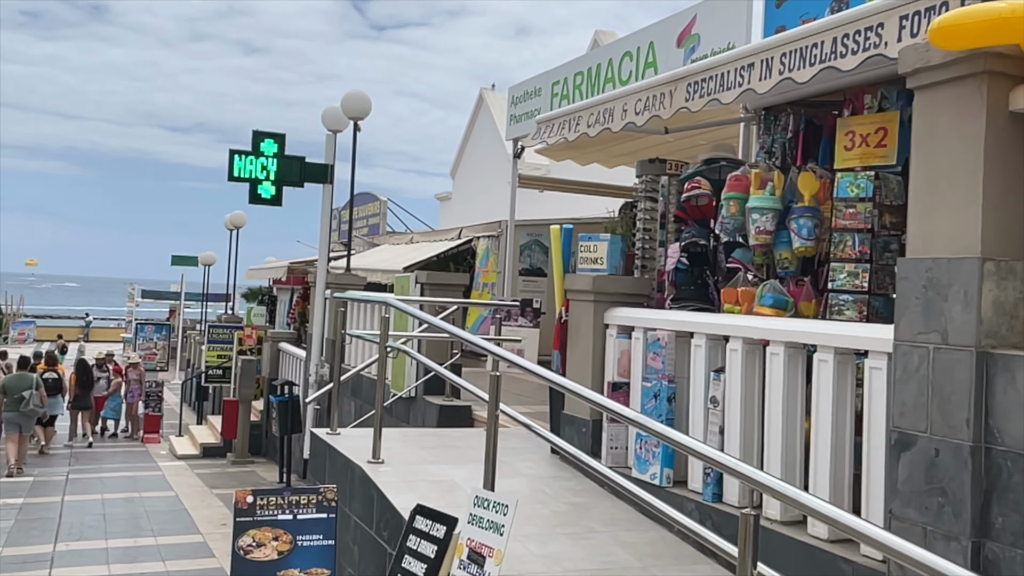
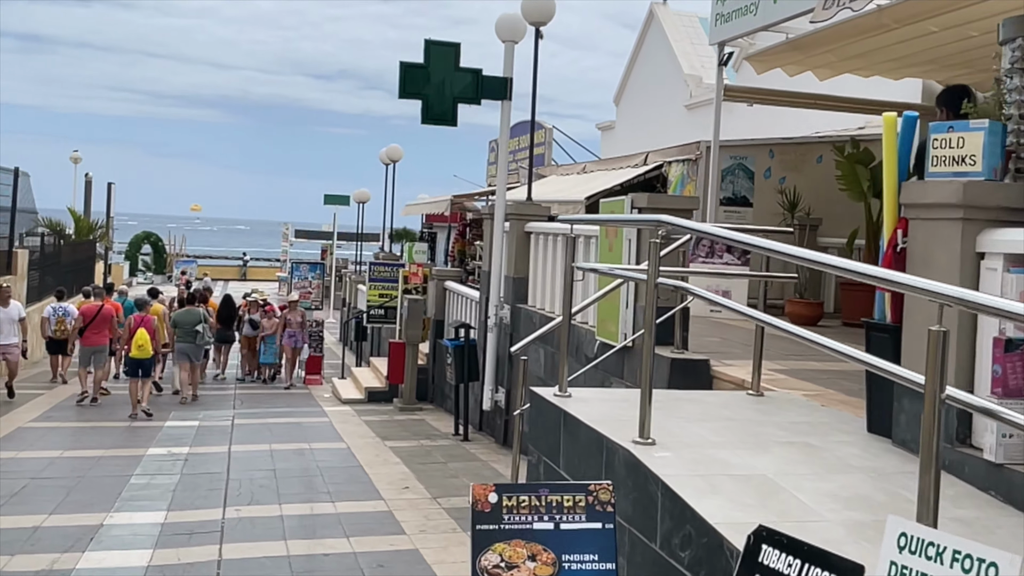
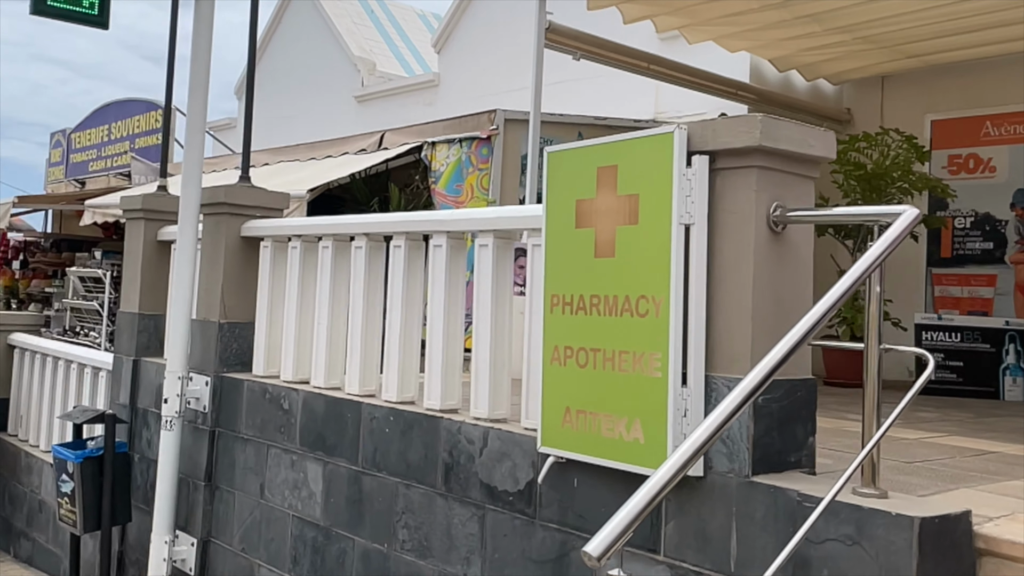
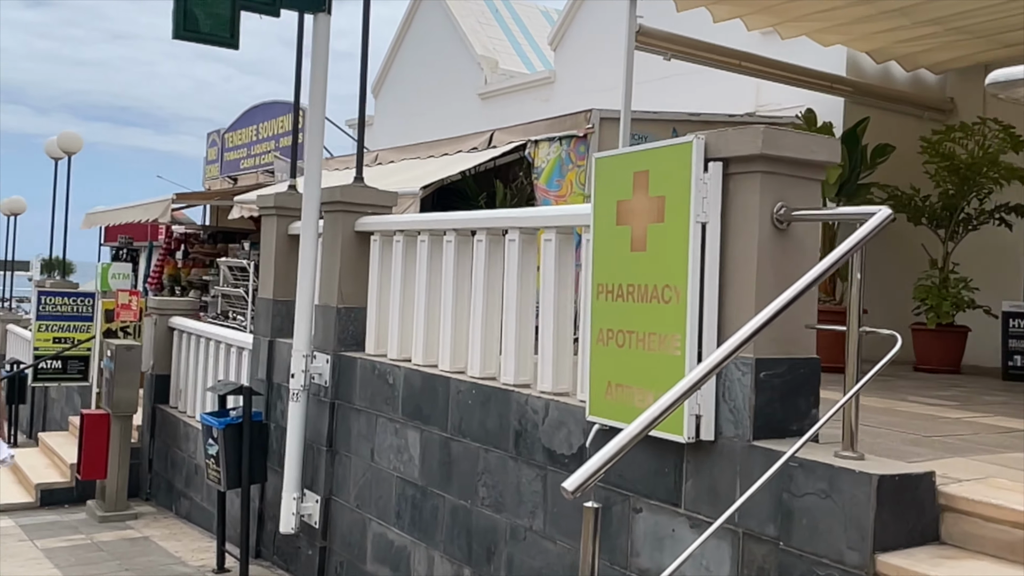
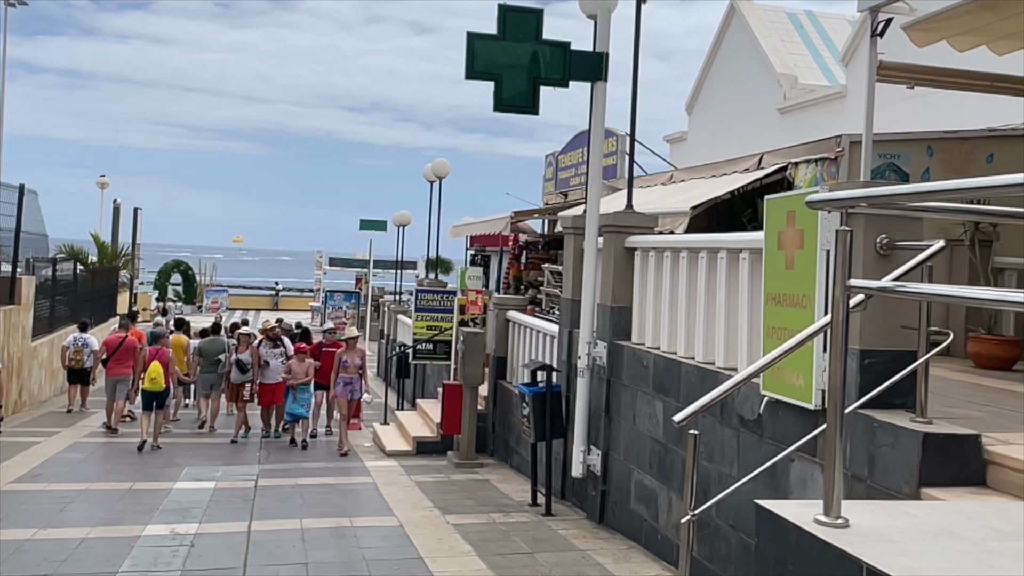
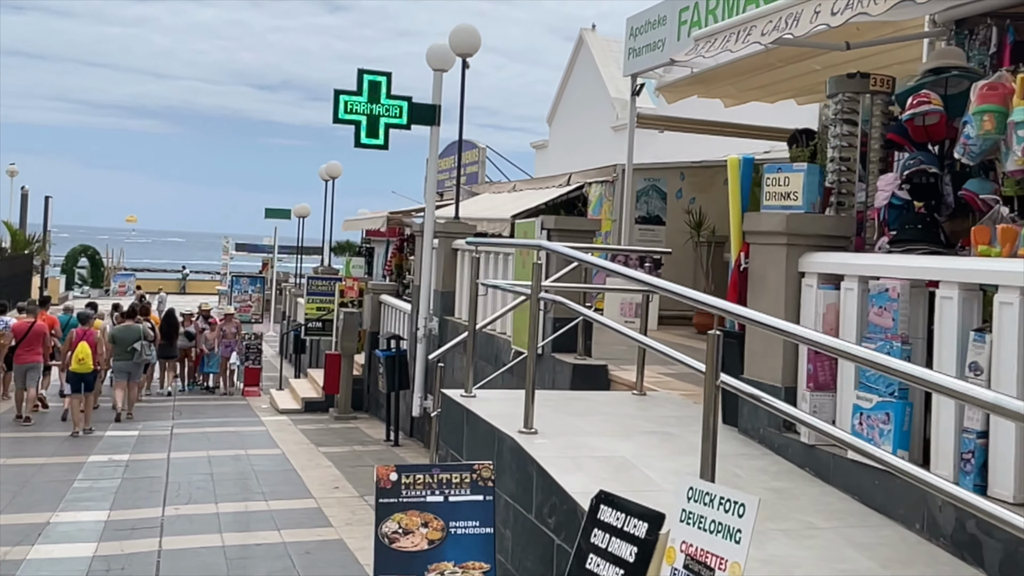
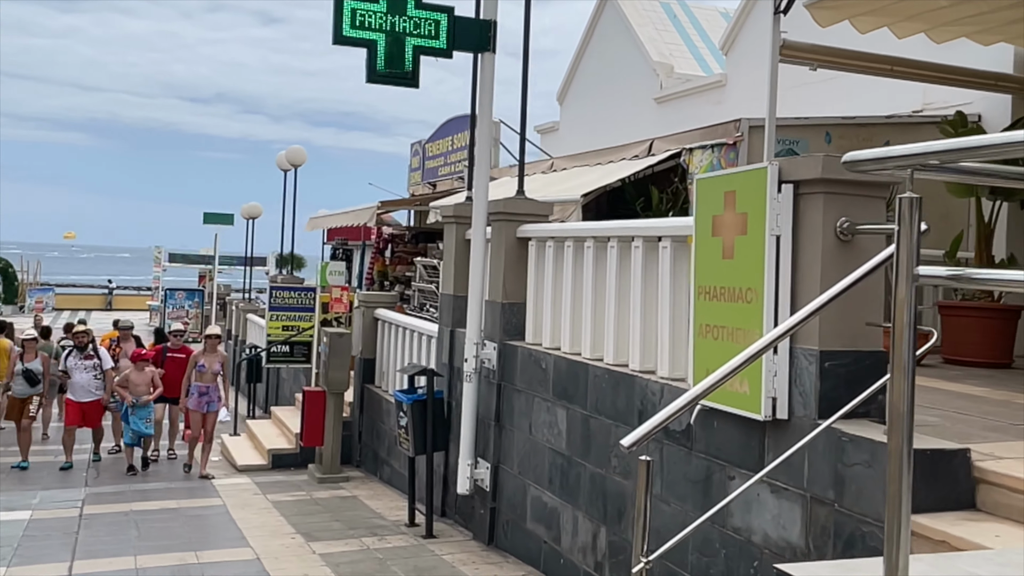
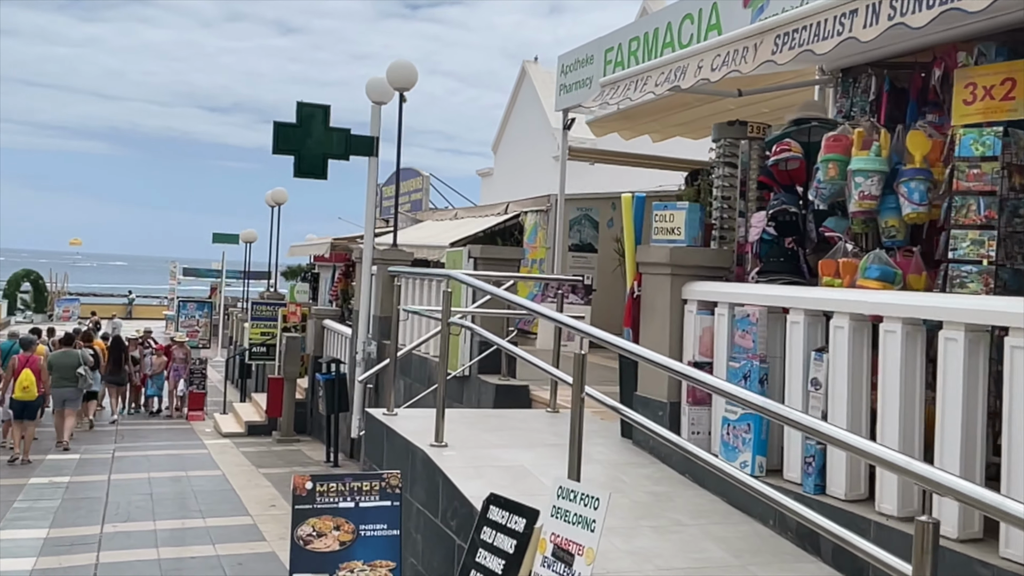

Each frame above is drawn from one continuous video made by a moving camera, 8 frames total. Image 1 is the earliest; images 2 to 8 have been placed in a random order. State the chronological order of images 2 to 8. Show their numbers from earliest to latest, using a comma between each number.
8, 6, 2, 5, 7, 4, 3
